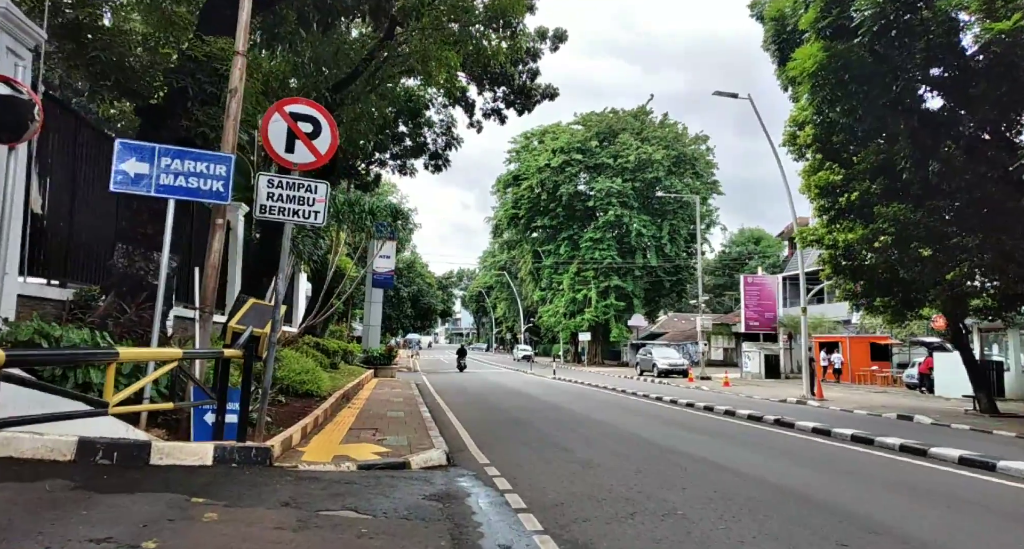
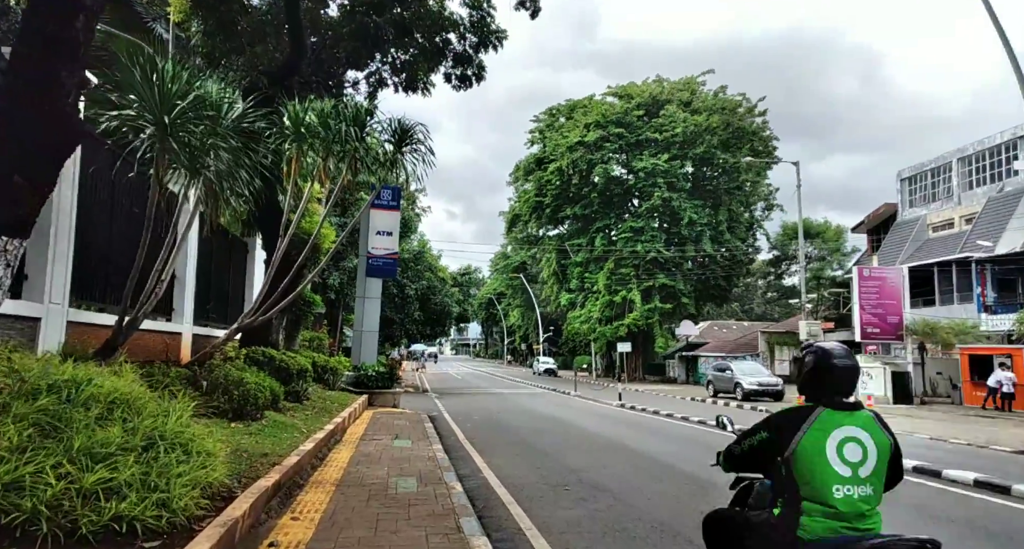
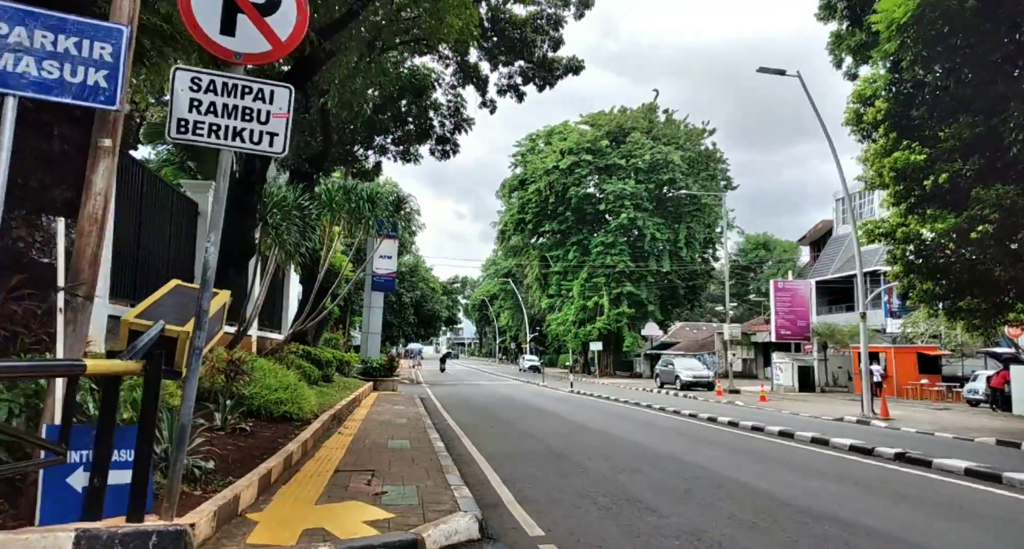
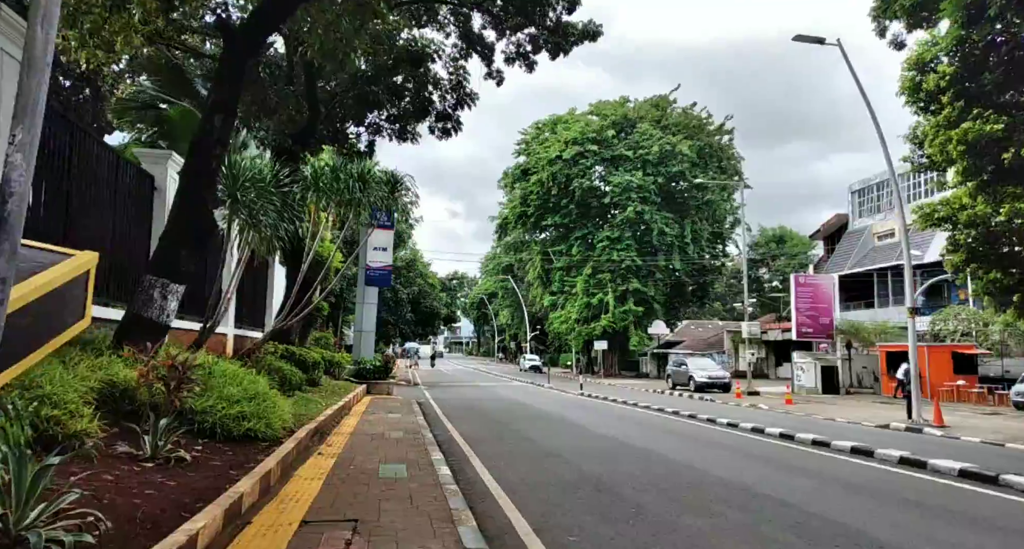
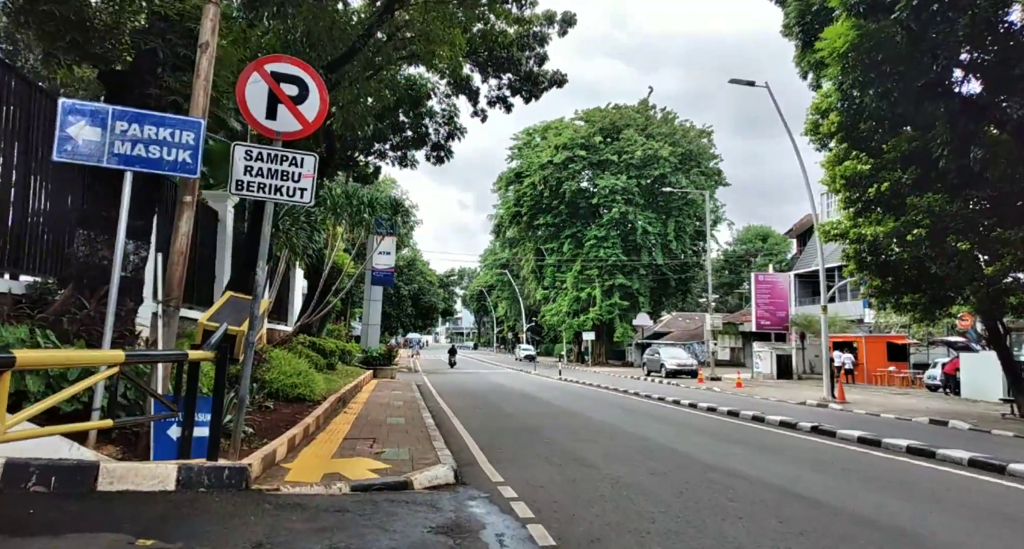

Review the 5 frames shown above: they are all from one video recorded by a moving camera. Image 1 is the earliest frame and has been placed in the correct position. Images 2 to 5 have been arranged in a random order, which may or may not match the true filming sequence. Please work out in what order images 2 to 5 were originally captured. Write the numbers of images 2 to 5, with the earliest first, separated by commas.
5, 3, 4, 2
